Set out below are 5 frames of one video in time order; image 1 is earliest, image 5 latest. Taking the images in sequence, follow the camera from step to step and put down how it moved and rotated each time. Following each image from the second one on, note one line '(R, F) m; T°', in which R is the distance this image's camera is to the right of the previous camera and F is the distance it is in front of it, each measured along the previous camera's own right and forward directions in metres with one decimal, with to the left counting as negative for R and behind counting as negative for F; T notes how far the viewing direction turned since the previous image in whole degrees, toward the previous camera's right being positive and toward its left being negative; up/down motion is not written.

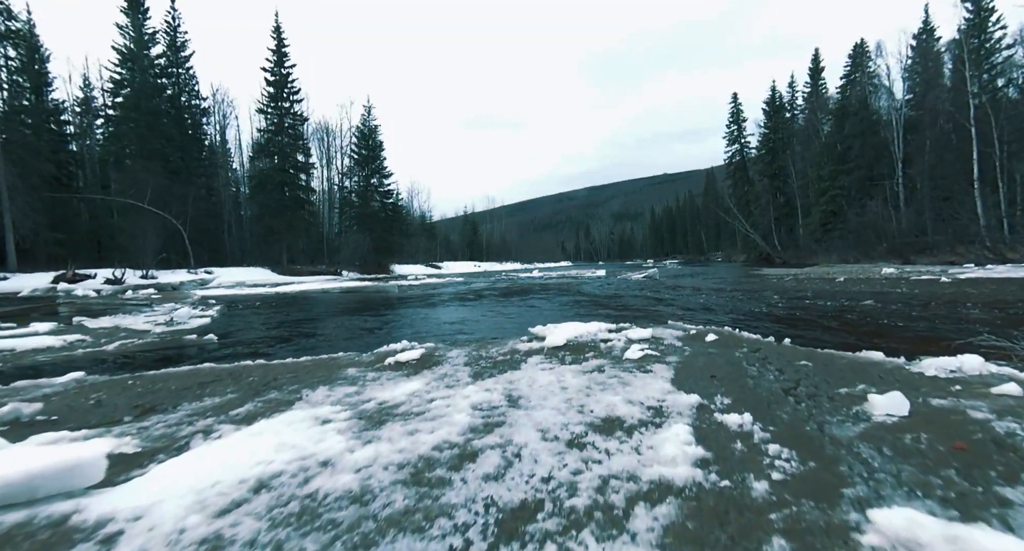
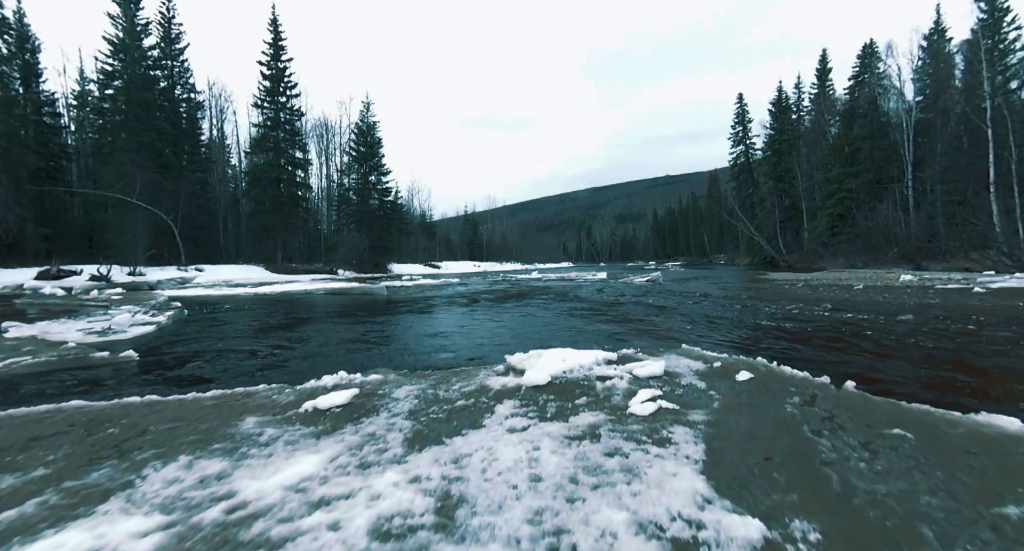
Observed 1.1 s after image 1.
(+0.2, +1.0) m; 0°
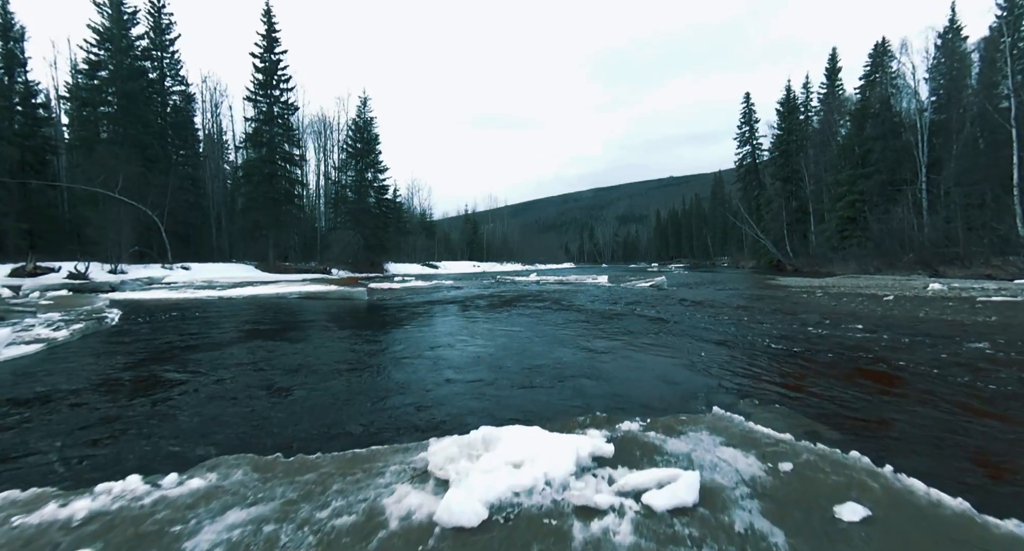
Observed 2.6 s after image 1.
(+0.4, +1.4) m; 0°
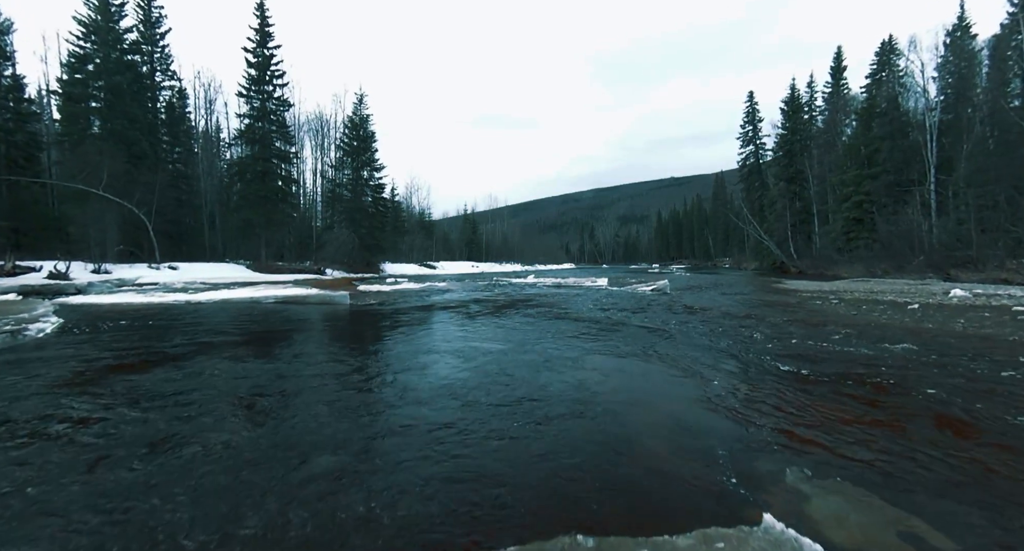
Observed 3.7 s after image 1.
(+0.3, +1.0) m; 0°
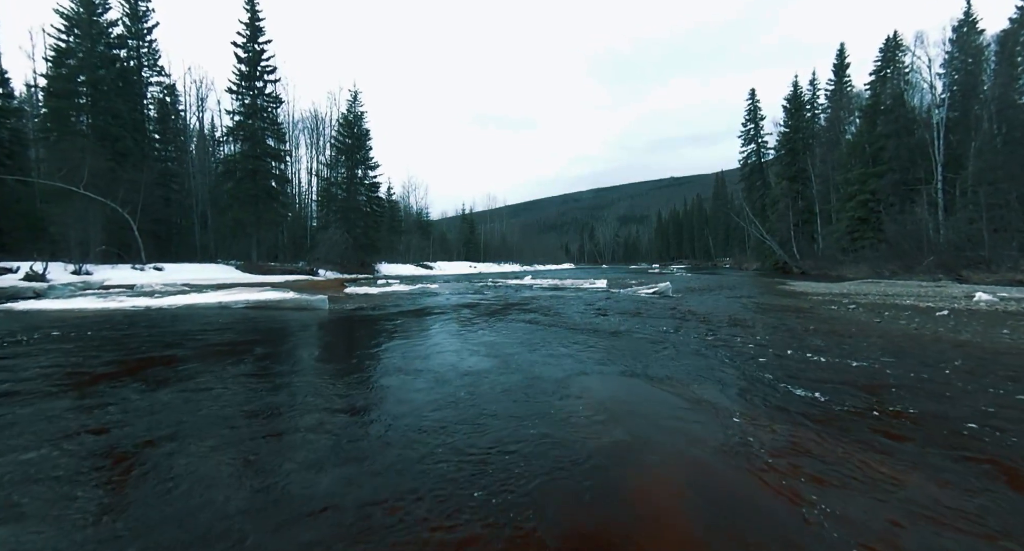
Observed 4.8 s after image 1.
(+0.2, +1.0) m; 0°
